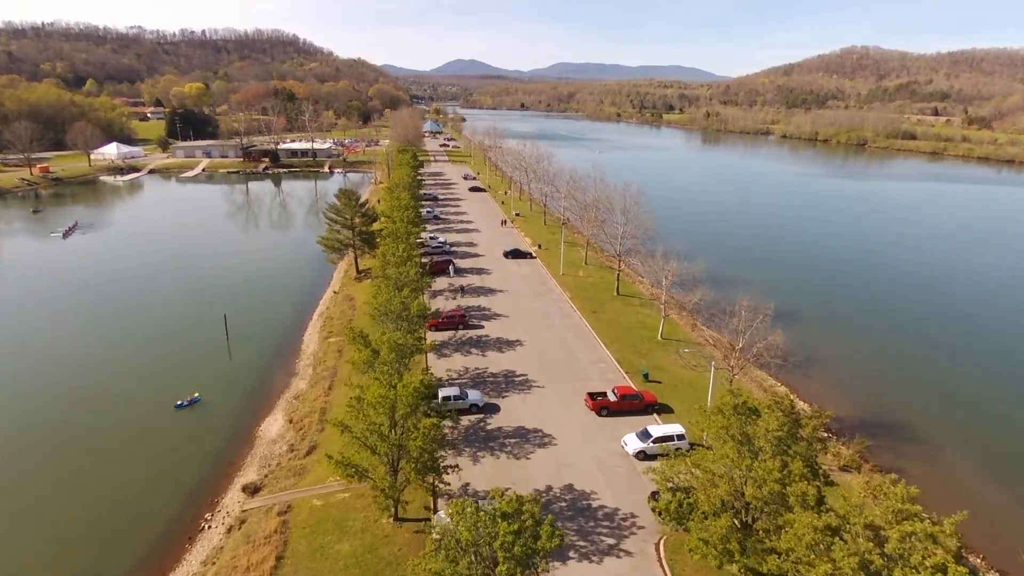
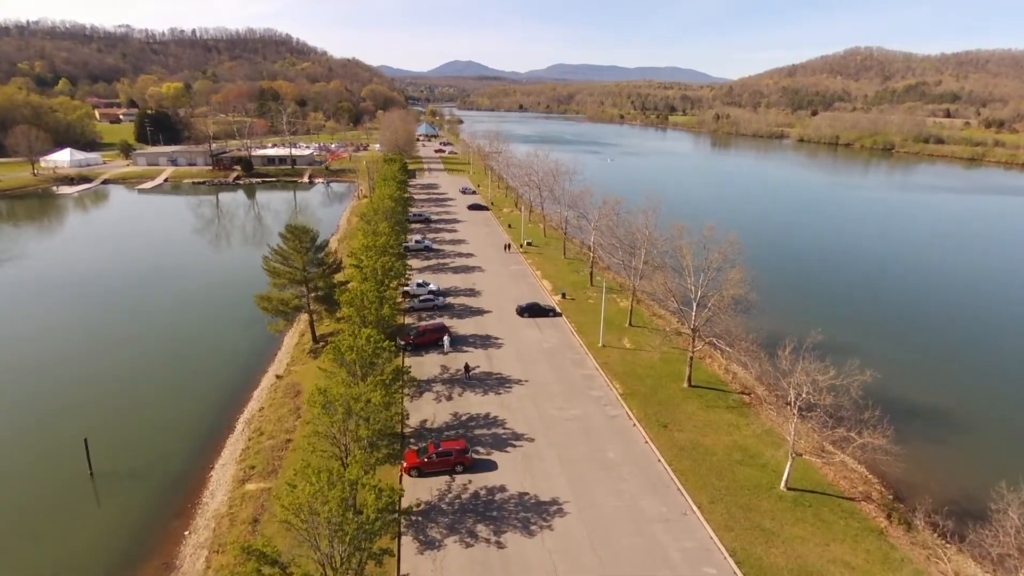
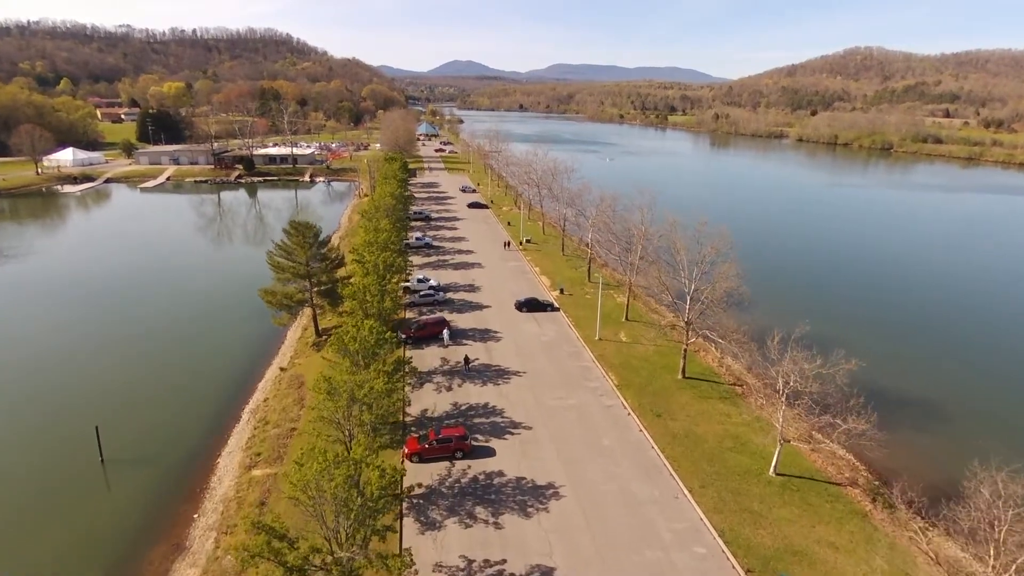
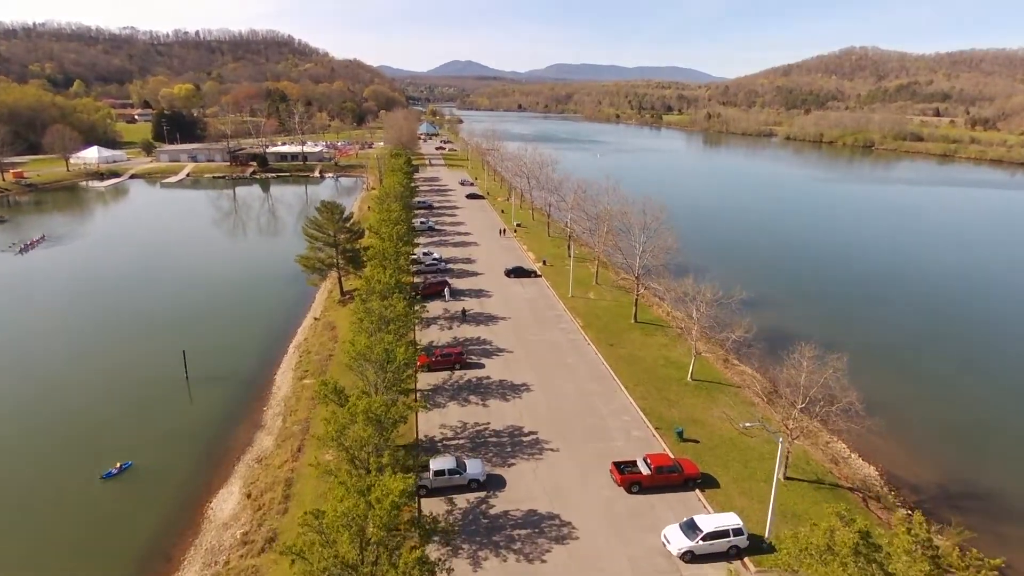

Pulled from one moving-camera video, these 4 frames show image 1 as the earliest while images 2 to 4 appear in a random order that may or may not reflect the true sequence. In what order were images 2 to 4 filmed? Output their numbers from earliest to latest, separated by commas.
4, 3, 2
